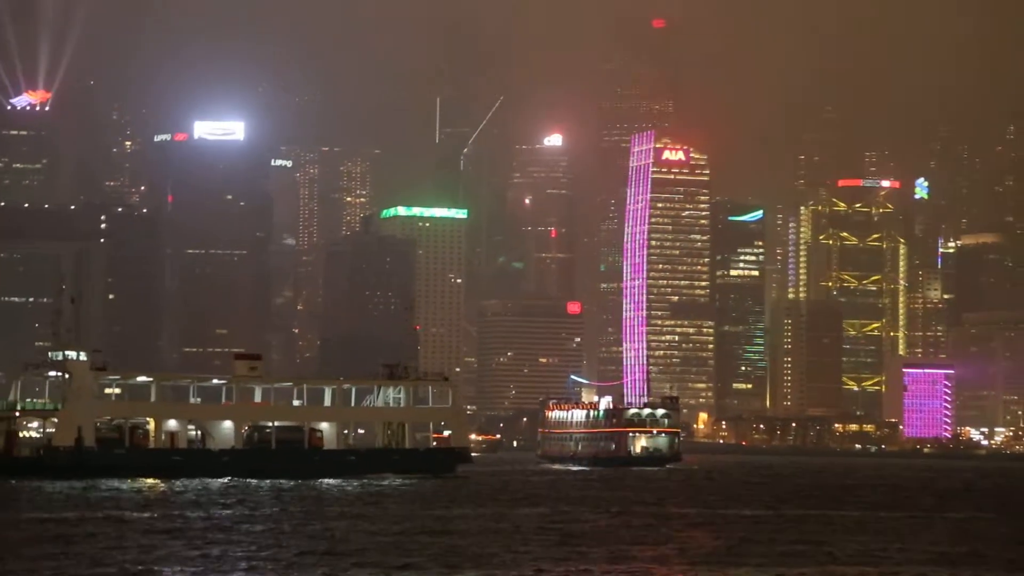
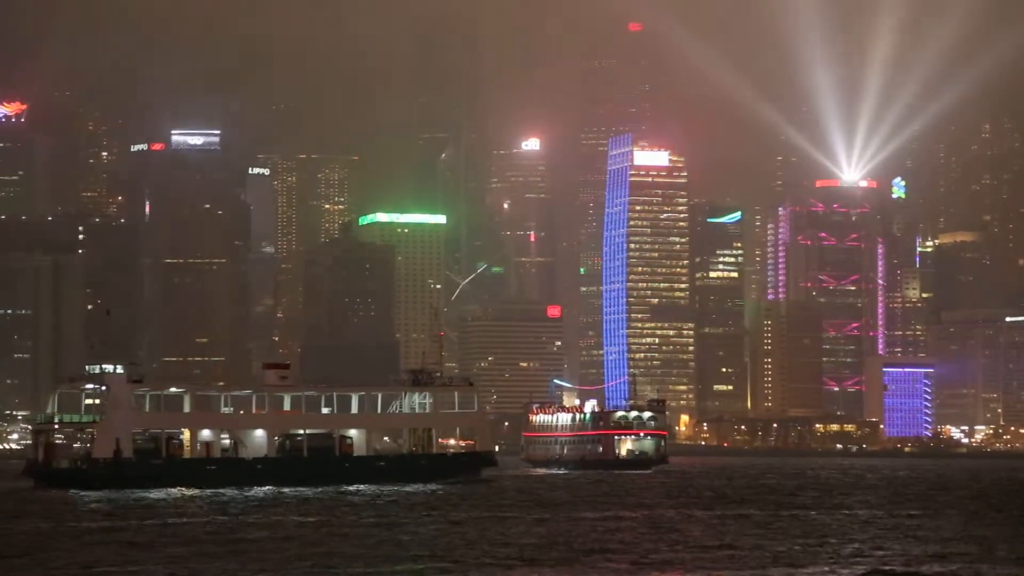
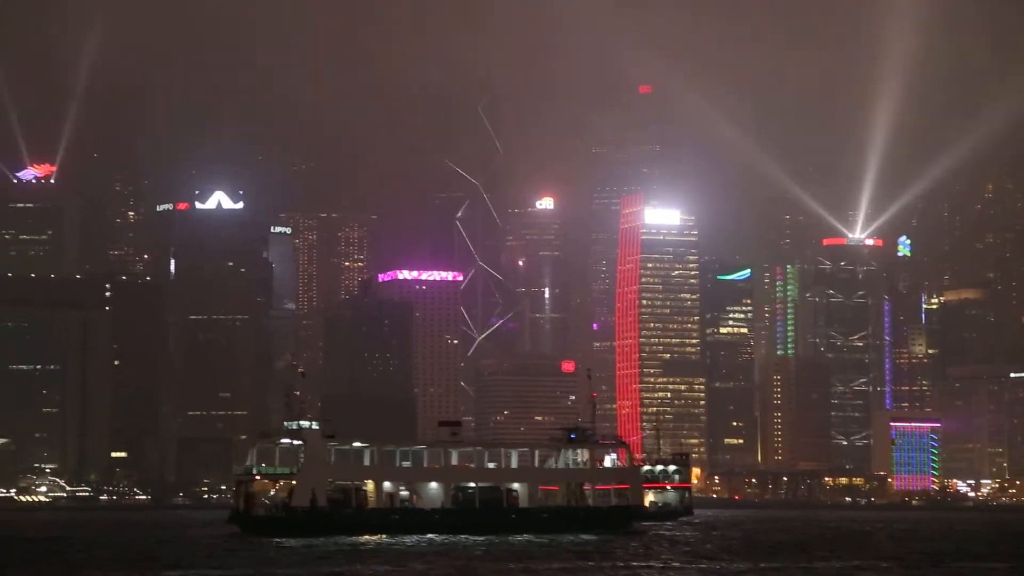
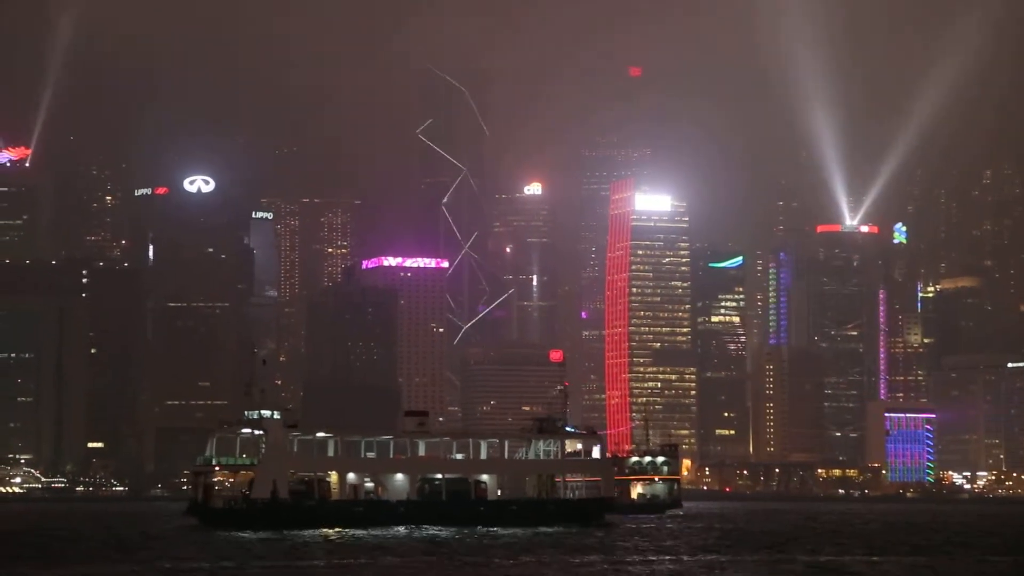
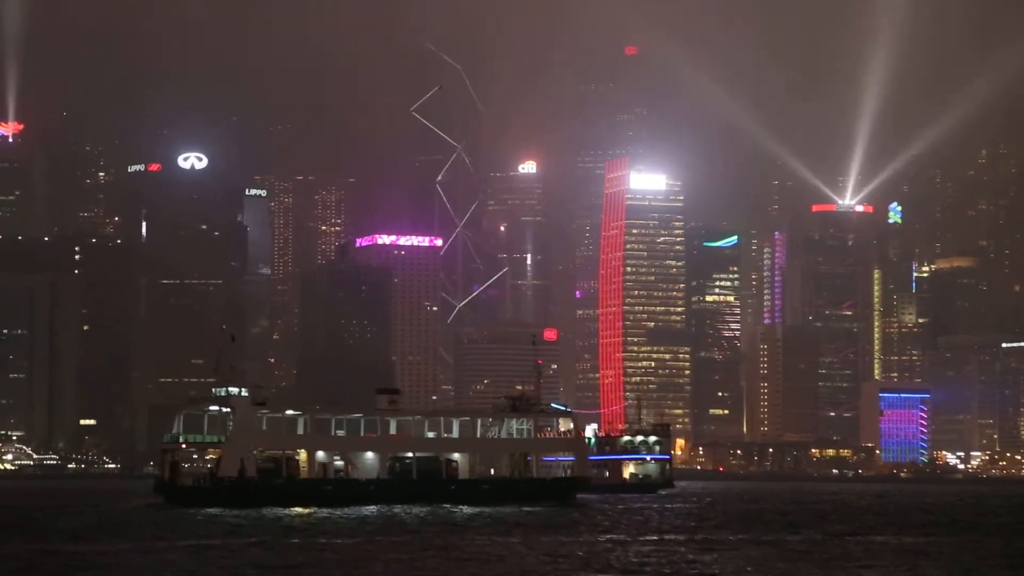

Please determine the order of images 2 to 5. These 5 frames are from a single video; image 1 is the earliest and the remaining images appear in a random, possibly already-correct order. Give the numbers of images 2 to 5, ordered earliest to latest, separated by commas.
2, 5, 4, 3
